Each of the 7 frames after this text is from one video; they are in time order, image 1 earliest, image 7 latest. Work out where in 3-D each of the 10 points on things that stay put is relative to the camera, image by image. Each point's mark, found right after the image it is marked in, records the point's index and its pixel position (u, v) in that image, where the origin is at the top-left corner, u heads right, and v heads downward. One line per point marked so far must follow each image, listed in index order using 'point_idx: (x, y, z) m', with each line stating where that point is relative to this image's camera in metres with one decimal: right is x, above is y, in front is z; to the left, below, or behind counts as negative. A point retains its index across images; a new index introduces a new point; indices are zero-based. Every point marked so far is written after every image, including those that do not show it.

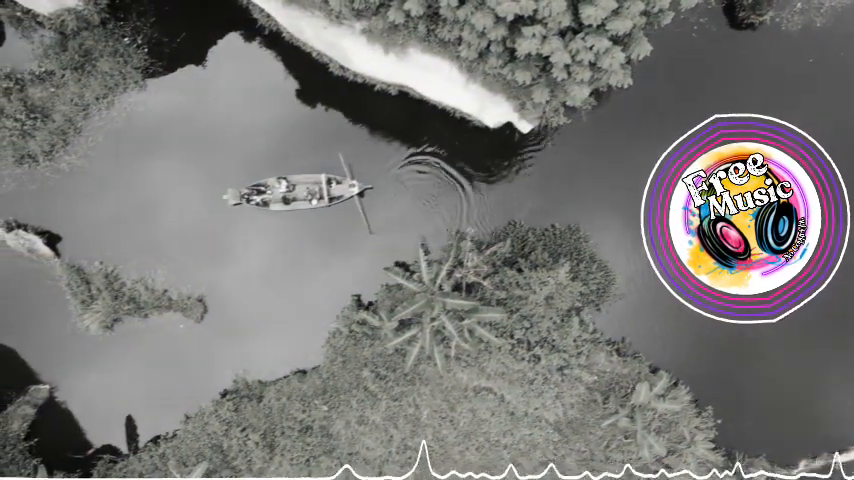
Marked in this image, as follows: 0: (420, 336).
0: (-0.1, -2.4, +12.0) m
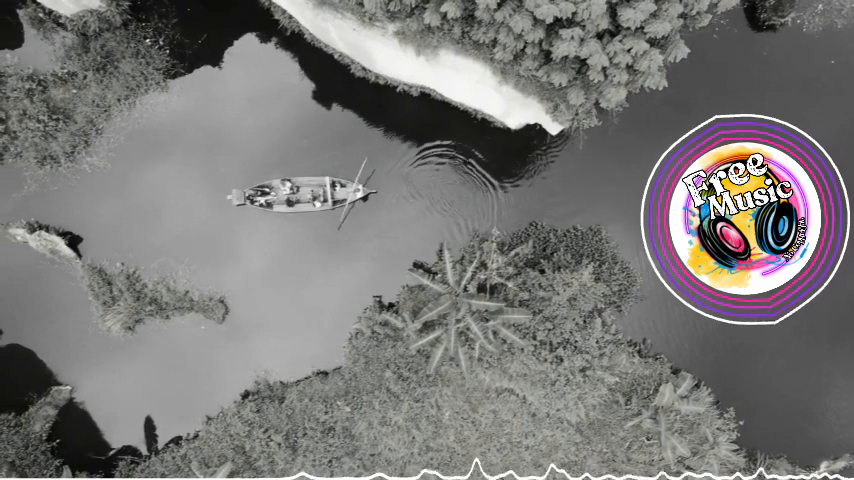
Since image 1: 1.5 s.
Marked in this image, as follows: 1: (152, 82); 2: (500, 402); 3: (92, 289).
0: (+0.5, -2.4, +12.0) m
1: (-7.6, +4.3, +13.4) m
2: (+1.9, -4.2, +12.7) m
3: (-9.1, -1.3, +13.3) m
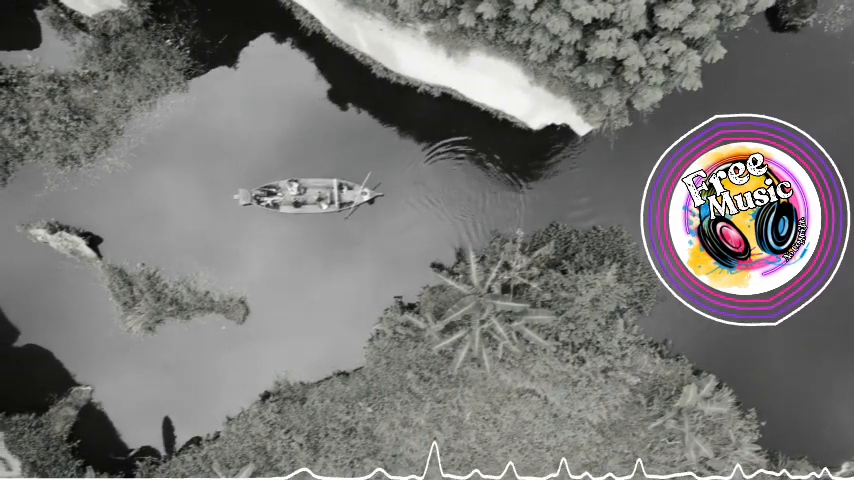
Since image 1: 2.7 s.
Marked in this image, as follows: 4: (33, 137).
0: (+1.0, -2.4, +12.0) m
1: (-7.0, +4.3, +13.4) m
2: (+2.4, -4.2, +12.7) m
3: (-8.6, -1.3, +13.3) m
4: (-10.5, +2.7, +13.0) m
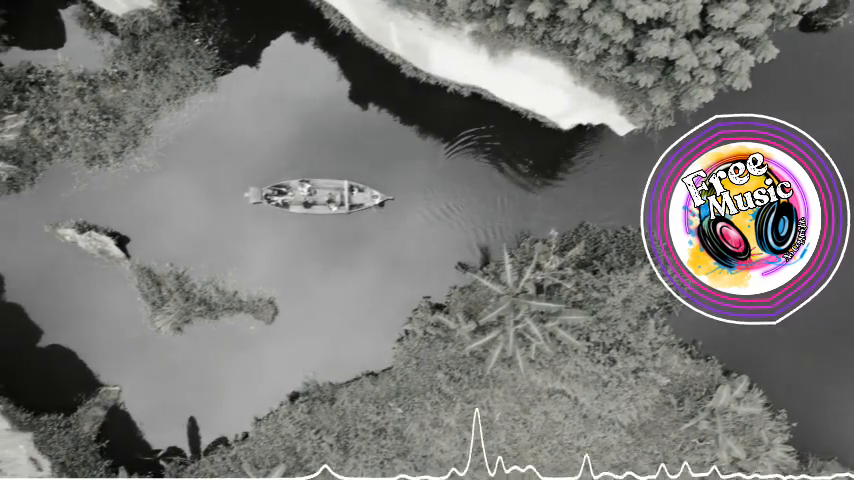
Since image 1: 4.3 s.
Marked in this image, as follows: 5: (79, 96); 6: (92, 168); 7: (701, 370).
0: (+1.8, -2.4, +12.0) m
1: (-6.2, +4.3, +13.4) m
2: (+3.2, -4.2, +12.6) m
3: (-7.8, -1.3, +13.3) m
4: (-9.7, +2.7, +13.0) m
5: (-9.2, +3.8, +12.9) m
6: (-9.1, +2.0, +13.3) m
7: (+7.2, -3.4, +12.9) m
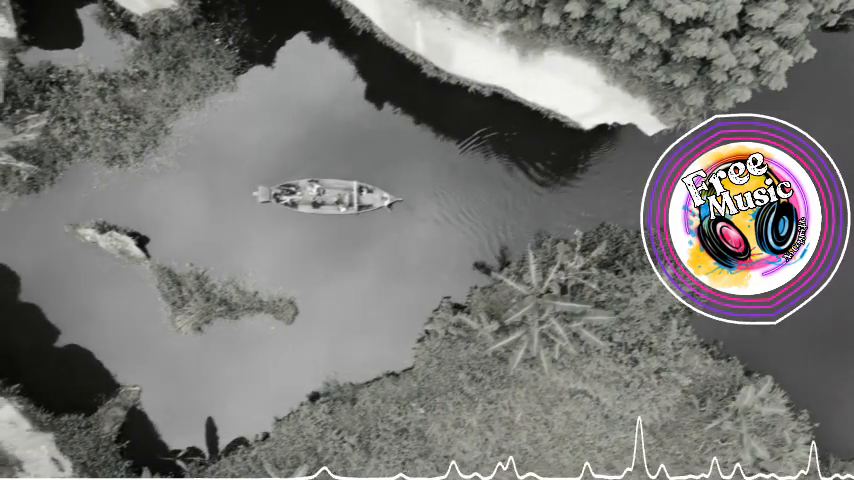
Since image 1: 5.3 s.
0: (+2.4, -2.4, +11.9) m
1: (-5.6, +4.3, +13.4) m
2: (+3.8, -4.2, +12.6) m
3: (-7.2, -1.3, +13.3) m
4: (-9.1, +2.7, +13.0) m
5: (-8.6, +3.8, +12.8) m
6: (-8.6, +2.0, +13.3) m
7: (+7.8, -3.4, +12.9) m
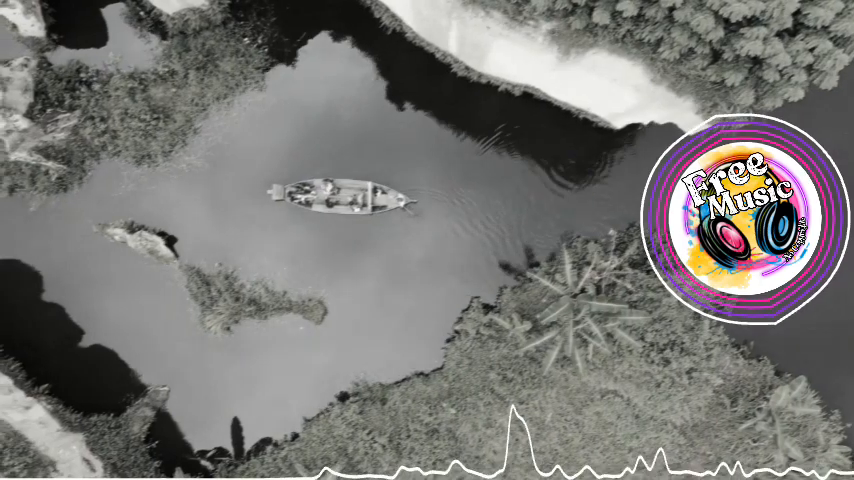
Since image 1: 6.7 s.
0: (+3.2, -2.4, +11.9) m
1: (-4.8, +4.3, +13.3) m
2: (+4.6, -4.2, +12.6) m
3: (-6.4, -1.3, +13.2) m
4: (-8.3, +2.7, +12.9) m
5: (-7.8, +3.8, +12.8) m
6: (-7.8, +2.0, +13.2) m
7: (+8.6, -3.4, +12.8) m
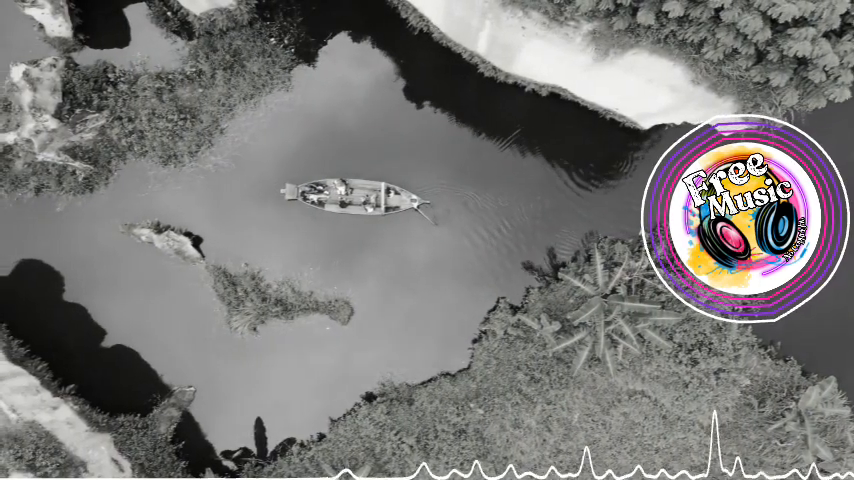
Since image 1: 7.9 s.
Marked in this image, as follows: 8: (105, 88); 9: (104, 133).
0: (+3.9, -2.4, +11.9) m
1: (-4.1, +4.3, +13.3) m
2: (+5.3, -4.2, +12.6) m
3: (-5.7, -1.3, +13.2) m
4: (-7.6, +2.7, +12.9) m
5: (-7.1, +3.8, +12.8) m
6: (-7.0, +2.0, +13.2) m
7: (+9.3, -3.4, +12.8) m
8: (-8.5, +4.0, +12.9) m
9: (-8.5, +2.8, +12.8) m
